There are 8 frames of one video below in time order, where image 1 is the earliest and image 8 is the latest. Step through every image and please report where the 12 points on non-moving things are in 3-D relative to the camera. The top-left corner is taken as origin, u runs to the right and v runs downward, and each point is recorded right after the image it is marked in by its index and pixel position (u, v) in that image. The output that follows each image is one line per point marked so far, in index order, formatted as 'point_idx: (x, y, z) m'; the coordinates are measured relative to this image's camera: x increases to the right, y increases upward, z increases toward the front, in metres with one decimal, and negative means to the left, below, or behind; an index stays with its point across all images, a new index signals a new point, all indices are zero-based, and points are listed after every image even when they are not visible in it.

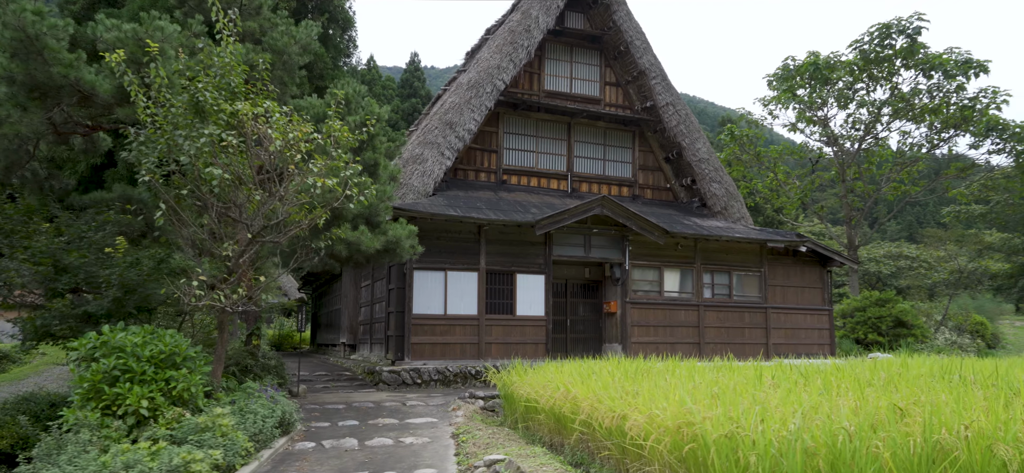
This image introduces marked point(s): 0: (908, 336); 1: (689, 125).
0: (+7.5, -1.9, +12.0) m
1: (+3.3, +2.0, +11.5) m
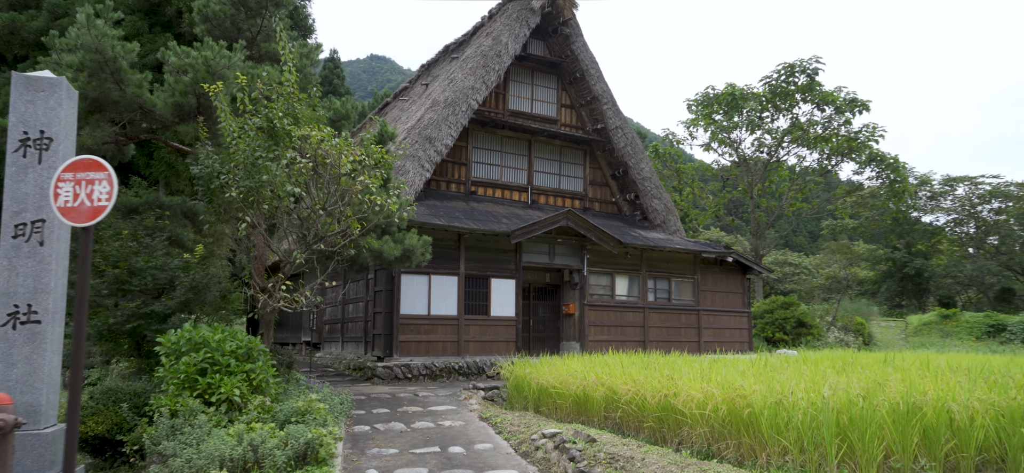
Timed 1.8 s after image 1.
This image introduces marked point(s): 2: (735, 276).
0: (+6.6, -2.2, +14.1) m
1: (+2.5, +1.8, +13.0) m
2: (+4.7, -0.8, +13.1) m
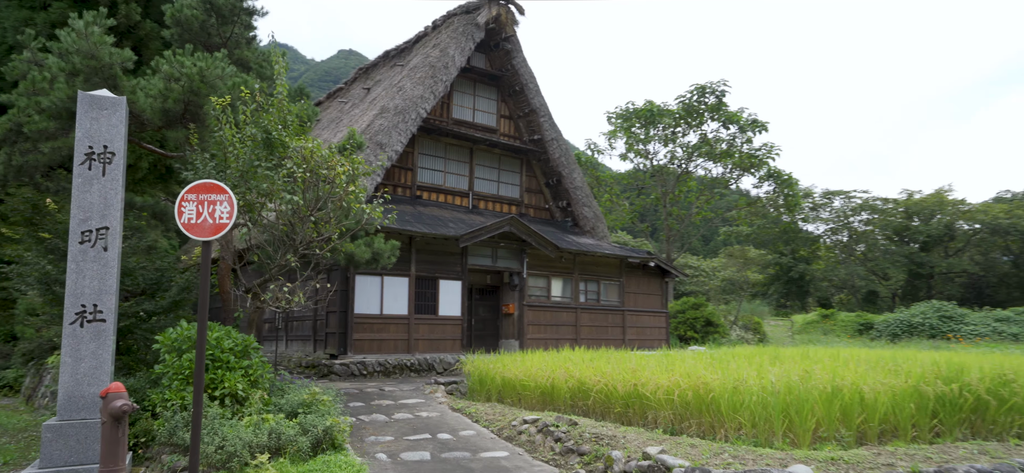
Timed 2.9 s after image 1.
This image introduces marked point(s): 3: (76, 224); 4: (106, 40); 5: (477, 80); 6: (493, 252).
0: (+5.0, -2.4, +15.7) m
1: (+1.3, +1.7, +13.9) m
2: (+3.3, -1.0, +14.4) m
3: (-2.6, +0.1, +3.8) m
4: (-3.7, +1.8, +5.8) m
5: (-0.8, +3.4, +13.7) m
6: (-0.3, -0.3, +11.7) m
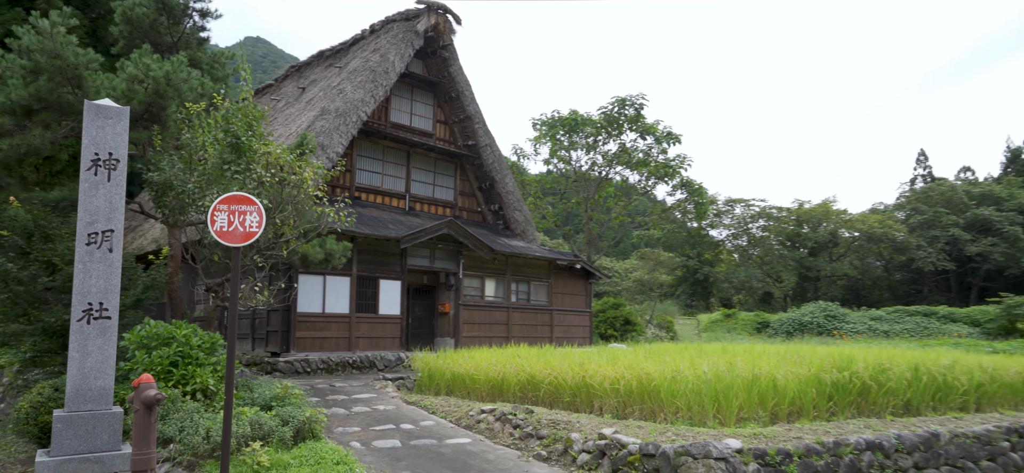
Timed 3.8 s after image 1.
0: (+3.2, -2.5, +16.8) m
1: (-0.2, +1.7, +14.6) m
2: (+1.7, -1.1, +15.3) m
3: (-2.7, +0.1, +4.0) m
4: (-4.1, +1.8, +5.8) m
5: (-2.2, +3.4, +14.1) m
6: (-1.6, -0.3, +12.1) m
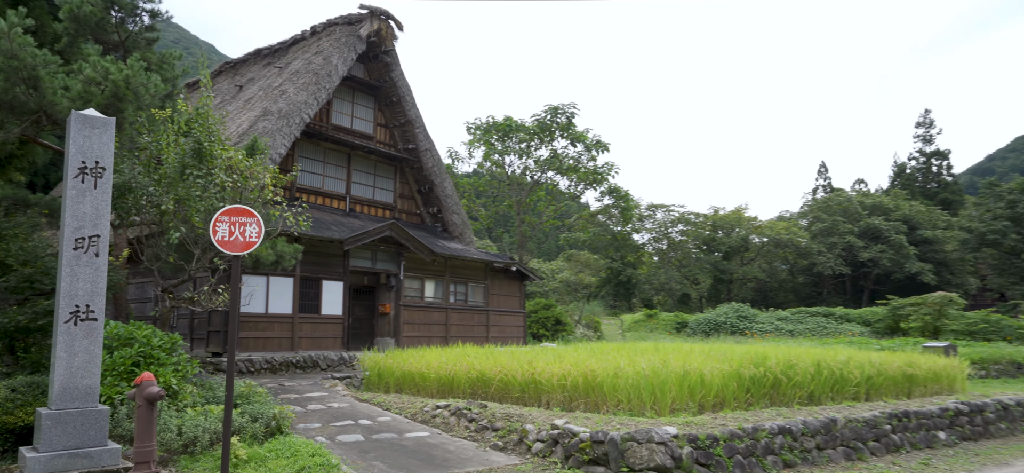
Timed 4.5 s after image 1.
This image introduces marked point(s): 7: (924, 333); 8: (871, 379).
0: (+1.4, -2.6, +17.5) m
1: (-1.7, +1.6, +14.9) m
2: (+0.1, -1.2, +15.8) m
3: (-2.9, 0.0, +4.1) m
4: (-4.4, +1.8, +5.8) m
5: (-3.5, +3.3, +14.2) m
6: (-2.7, -0.4, +12.3) m
7: (+11.0, -2.5, +16.7) m
8: (+4.2, -1.7, +7.4) m
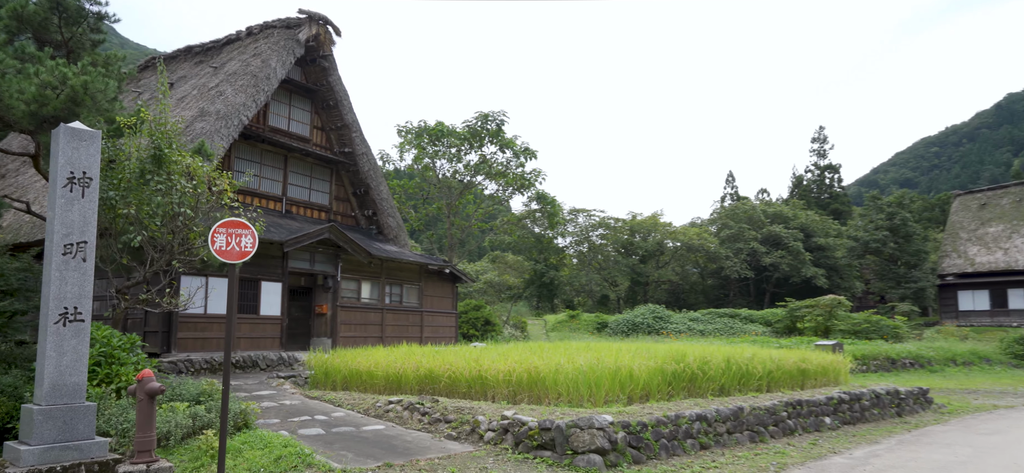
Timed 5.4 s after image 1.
0: (-0.6, -2.7, +18.2) m
1: (-3.2, +1.6, +15.2) m
2: (-1.7, -1.2, +16.3) m
3: (-3.1, 0.0, +4.3) m
4: (-4.8, +1.8, +5.8) m
5: (-5.0, +3.3, +14.3) m
6: (-4.0, -0.4, +12.5) m
7: (+9.0, -2.8, +18.6) m
8: (+3.5, -1.8, +8.5) m
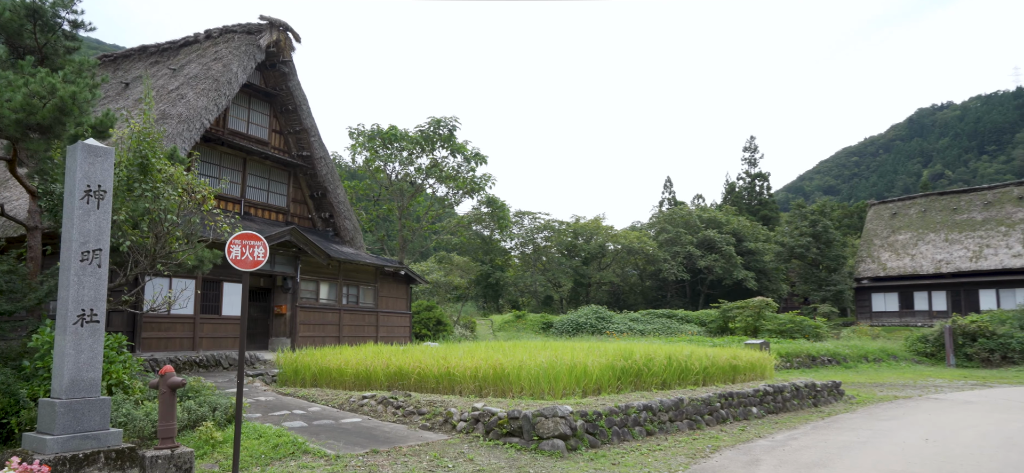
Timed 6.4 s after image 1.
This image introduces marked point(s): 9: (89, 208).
0: (-2.1, -2.8, +18.7) m
1: (-4.4, +1.5, +15.5) m
2: (-2.9, -1.3, +16.8) m
3: (-3.3, -0.1, +4.7) m
4: (-5.0, +1.8, +6.0) m
5: (-6.0, +3.3, +14.4) m
6: (-4.9, -0.4, +12.8) m
7: (+7.5, -3.0, +20.0) m
8: (+2.9, -2.0, +9.5) m
9: (-3.2, +0.2, +4.8) m
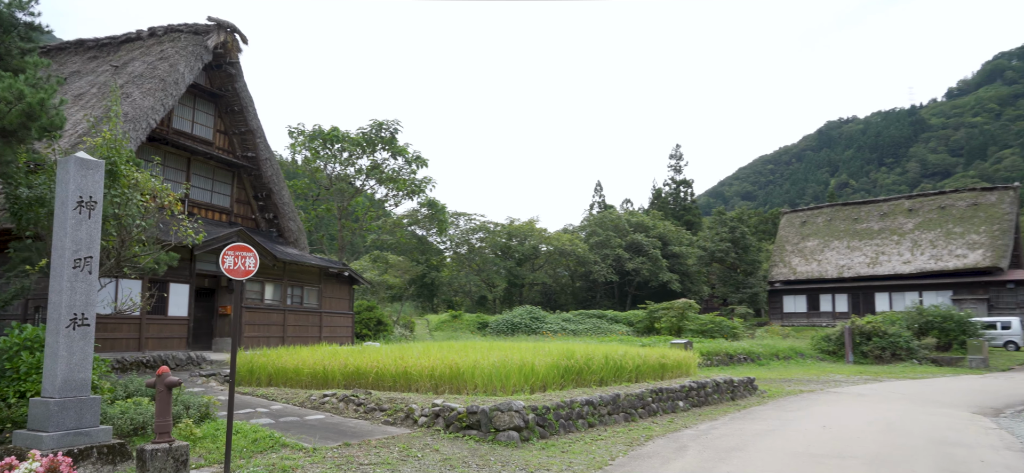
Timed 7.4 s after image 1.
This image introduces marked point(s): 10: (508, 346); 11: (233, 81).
0: (-3.9, -2.8, +19.0) m
1: (-5.8, +1.5, +15.6) m
2: (-4.5, -1.3, +17.0) m
3: (-3.5, -0.1, +5.0) m
4: (-5.4, +1.7, +6.0) m
5: (-7.2, +3.3, +14.3) m
6: (-6.0, -0.4, +12.8) m
7: (+5.4, -3.2, +21.4) m
8: (+2.1, -2.2, +10.4) m
9: (-3.5, +0.2, +5.1) m
10: (0.0, -1.7, +9.4) m
11: (-6.5, +3.7, +14.6) m
